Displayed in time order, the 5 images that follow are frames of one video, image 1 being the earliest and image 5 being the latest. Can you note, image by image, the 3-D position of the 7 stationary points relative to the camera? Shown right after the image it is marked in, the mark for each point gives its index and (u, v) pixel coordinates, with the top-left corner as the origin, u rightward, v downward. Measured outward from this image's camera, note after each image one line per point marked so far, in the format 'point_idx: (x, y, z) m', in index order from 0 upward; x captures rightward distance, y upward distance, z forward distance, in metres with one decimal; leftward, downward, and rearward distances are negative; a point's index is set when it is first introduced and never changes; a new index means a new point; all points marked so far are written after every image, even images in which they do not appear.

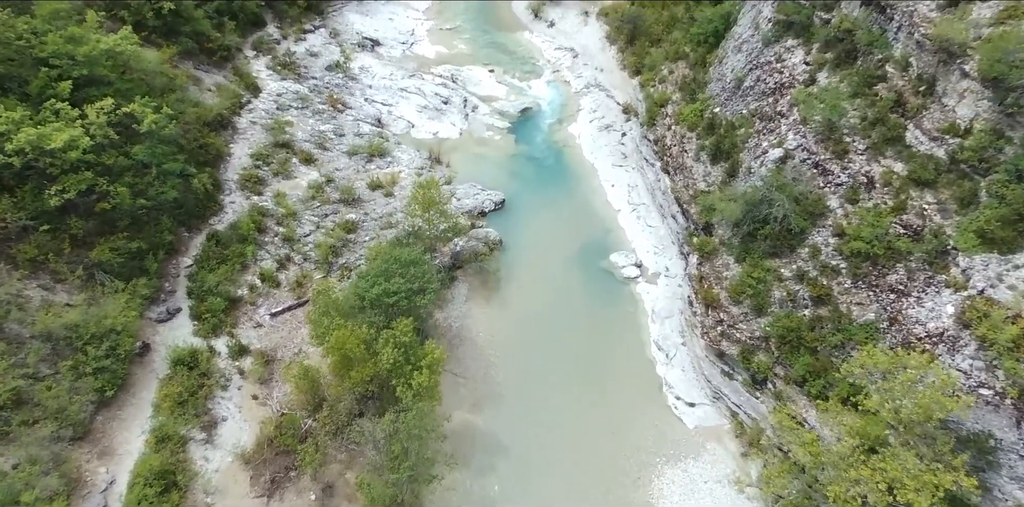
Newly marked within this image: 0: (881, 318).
0: (+11.7, -2.1, +20.0) m
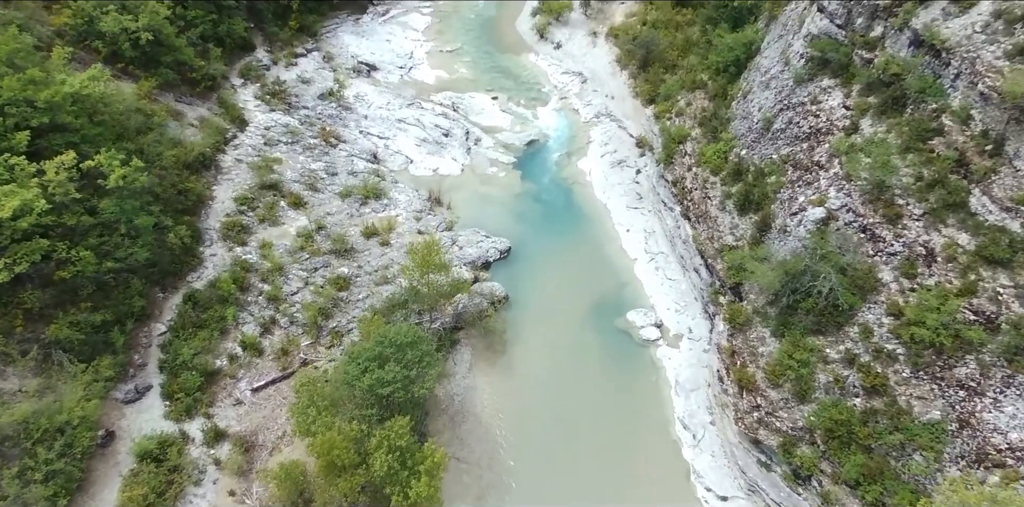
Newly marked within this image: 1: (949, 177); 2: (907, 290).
0: (+12.0, -4.6, +17.3) m
1: (+13.6, +2.4, +19.7) m
2: (+12.0, -1.1, +19.2) m
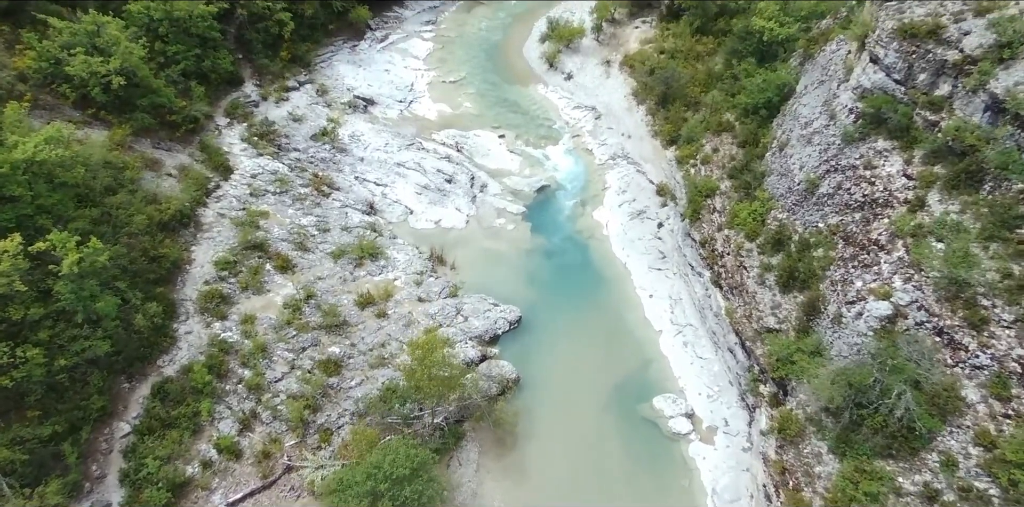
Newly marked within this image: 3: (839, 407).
0: (+12.4, -7.6, +14.3) m
1: (+14.1, -0.7, +16.6) m
2: (+12.4, -4.2, +16.1) m
3: (+9.6, -4.4, +18.6) m
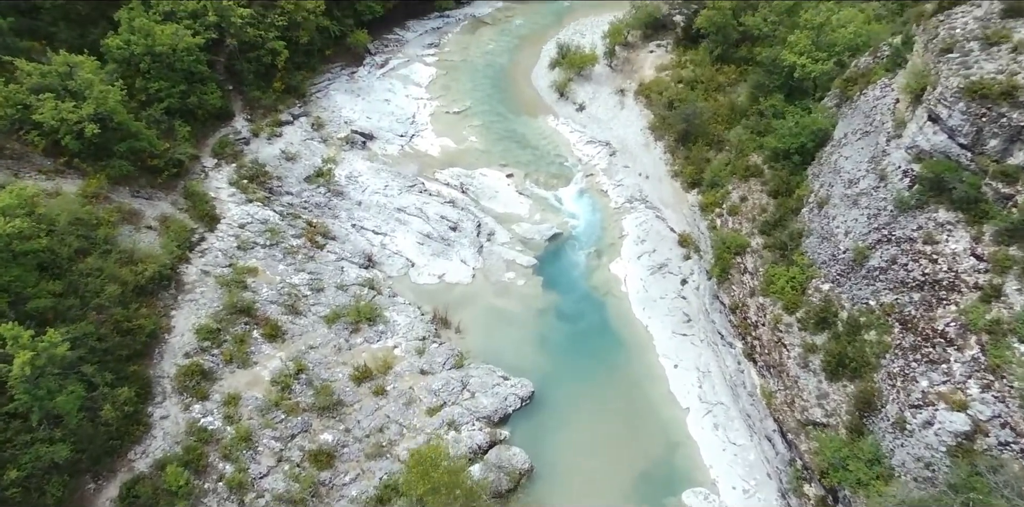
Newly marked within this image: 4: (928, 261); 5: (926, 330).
0: (+12.9, -10.3, +11.7) m
1: (+14.5, -3.4, +14.0) m
2: (+12.9, -6.9, +13.5) m
3: (+10.0, -7.1, +16.0) m
4: (+13.1, -0.2, +19.8) m
5: (+12.4, -2.3, +18.9) m
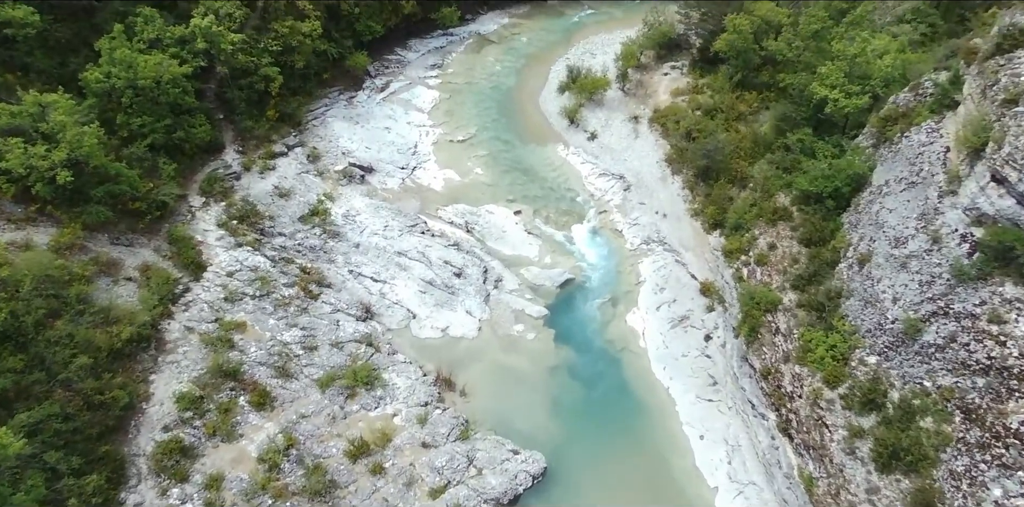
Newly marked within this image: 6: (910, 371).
0: (+13.2, -12.6, +9.4) m
1: (+14.9, -5.7, +11.7) m
2: (+13.2, -9.2, +11.3) m
3: (+10.4, -9.4, +13.8) m
4: (+13.5, -2.5, +17.6) m
5: (+12.7, -4.5, +16.6) m
6: (+12.2, -3.6, +19.3) m
